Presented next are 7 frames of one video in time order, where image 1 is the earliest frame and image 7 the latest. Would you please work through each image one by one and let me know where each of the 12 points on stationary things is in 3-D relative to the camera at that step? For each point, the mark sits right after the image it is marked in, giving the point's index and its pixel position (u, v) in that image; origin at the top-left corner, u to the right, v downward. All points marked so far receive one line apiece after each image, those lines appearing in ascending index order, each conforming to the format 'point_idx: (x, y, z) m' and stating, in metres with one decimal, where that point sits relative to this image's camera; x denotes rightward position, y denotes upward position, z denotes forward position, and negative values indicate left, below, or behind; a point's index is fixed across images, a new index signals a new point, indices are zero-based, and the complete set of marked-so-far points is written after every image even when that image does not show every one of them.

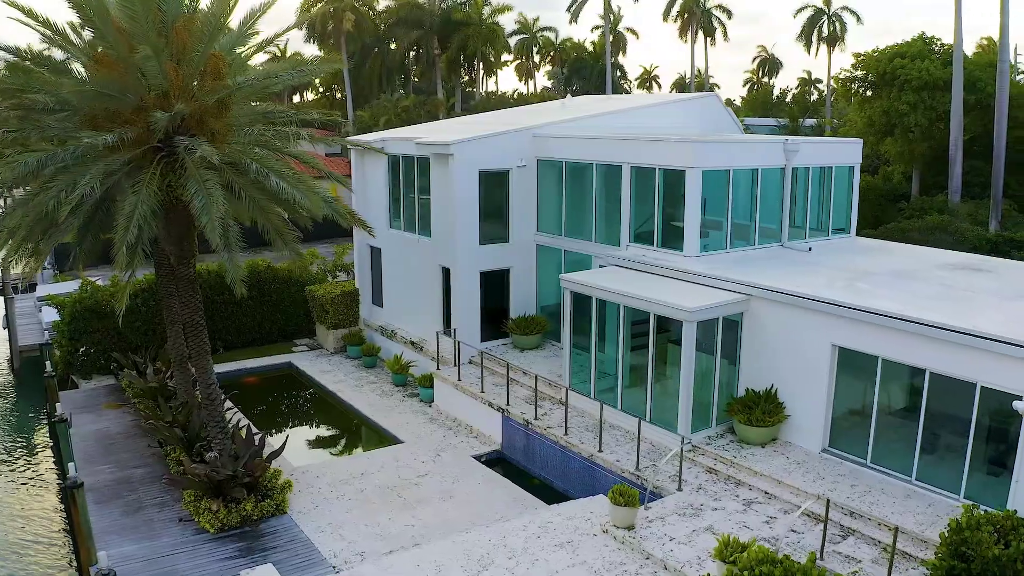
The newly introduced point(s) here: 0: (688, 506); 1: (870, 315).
0: (+2.7, -3.3, +11.3) m
1: (+5.6, -0.4, +11.5) m
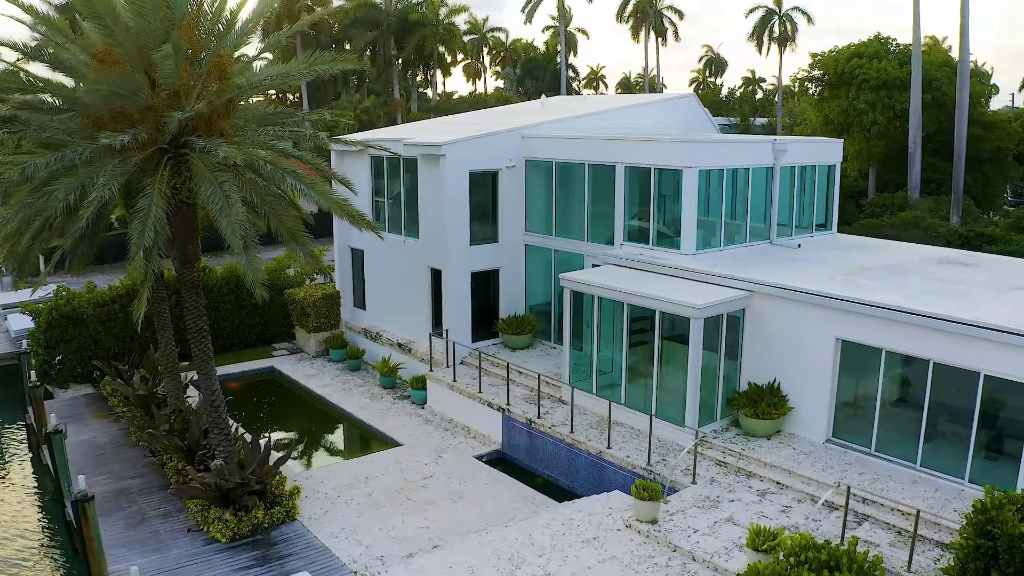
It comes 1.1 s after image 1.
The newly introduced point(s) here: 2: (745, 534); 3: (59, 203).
0: (+3.0, -3.3, +11.5) m
1: (+5.9, -0.3, +12.0) m
2: (+3.3, -3.4, +10.4) m
3: (-6.1, +1.2, +10.1) m
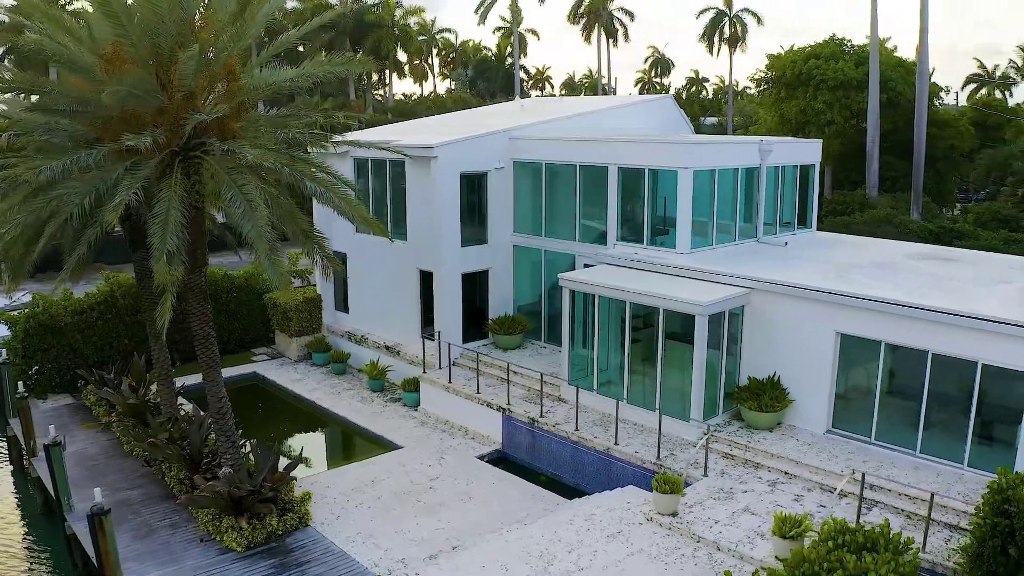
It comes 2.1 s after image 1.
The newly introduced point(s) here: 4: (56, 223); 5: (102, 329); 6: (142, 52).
0: (+3.3, -3.2, +11.9) m
1: (+6.1, -0.3, +12.5) m
2: (+3.7, -3.4, +10.7) m
3: (-5.8, +1.1, +9.8) m
4: (-6.0, +0.9, +9.8) m
5: (-10.5, -1.0, +19.1) m
6: (-5.1, +3.3, +10.3) m
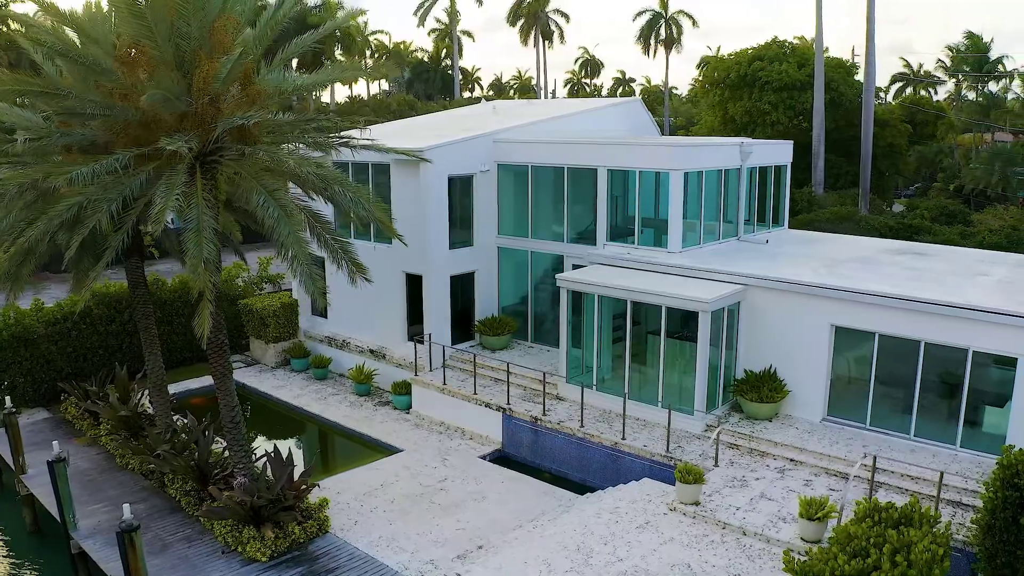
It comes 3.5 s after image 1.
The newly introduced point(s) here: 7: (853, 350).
0: (+3.7, -3.2, +12.4) m
1: (+6.3, -0.2, +13.2) m
2: (+4.1, -3.3, +11.3) m
3: (-5.3, +0.9, +9.6) m
4: (-5.5, +0.7, +9.5) m
5: (-10.8, -1.3, +18.5) m
6: (-4.7, +3.2, +10.1) m
7: (+6.3, -1.1, +13.7) m
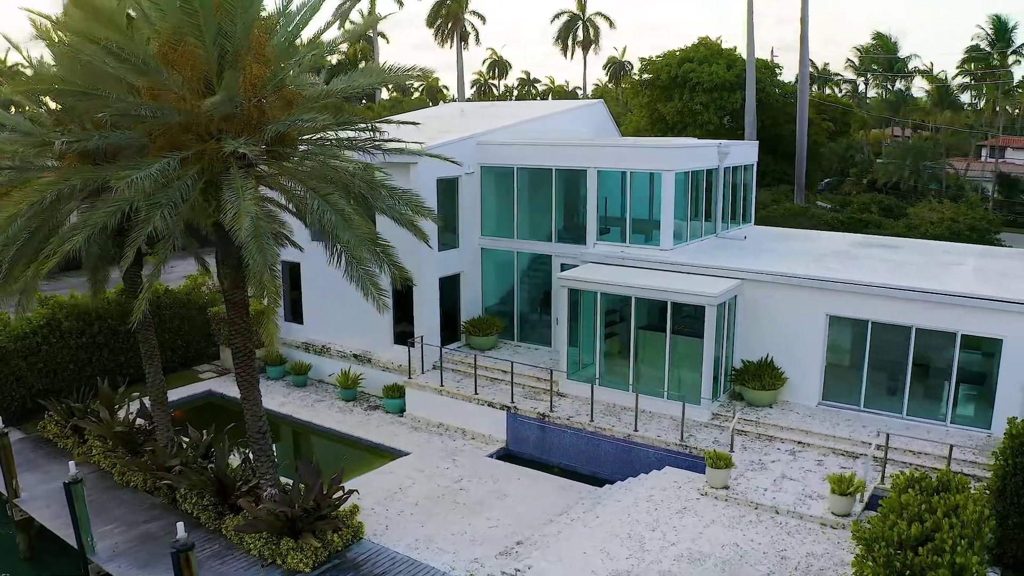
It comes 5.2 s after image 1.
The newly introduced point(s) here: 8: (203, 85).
0: (+4.2, -3.1, +13.1) m
1: (+6.7, 0.0, +14.3) m
2: (+4.8, -3.2, +12.1) m
3: (-4.5, +0.8, +9.3) m
4: (-4.7, +0.6, +9.2) m
5: (-10.9, -1.6, +17.5) m
6: (-4.0, +3.1, +9.9) m
7: (+6.6, -1.0, +14.7) m
8: (-4.2, +2.8, +10.3) m
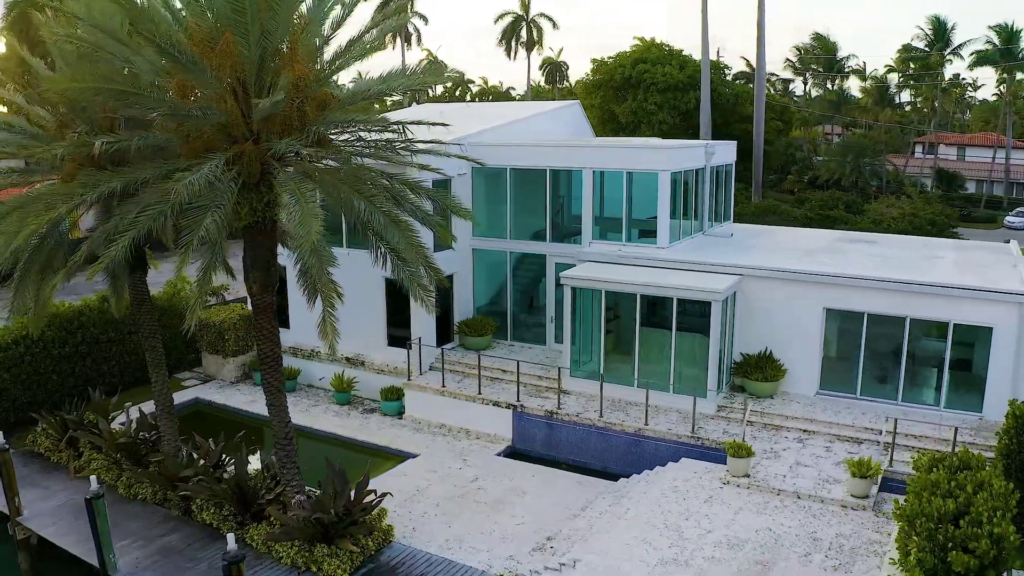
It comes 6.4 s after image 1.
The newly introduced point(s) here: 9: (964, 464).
0: (+4.6, -3.0, +13.7) m
1: (+6.9, +0.1, +15.0) m
2: (+5.3, -3.1, +12.7) m
3: (-3.8, +0.7, +9.2) m
4: (-4.0, +0.5, +9.1) m
5: (-10.8, -1.8, +16.8) m
6: (-3.4, +3.0, +9.8) m
7: (+6.8, -0.8, +15.4) m
8: (-3.7, +2.8, +10.1) m
9: (+6.2, -2.5, +10.3) m
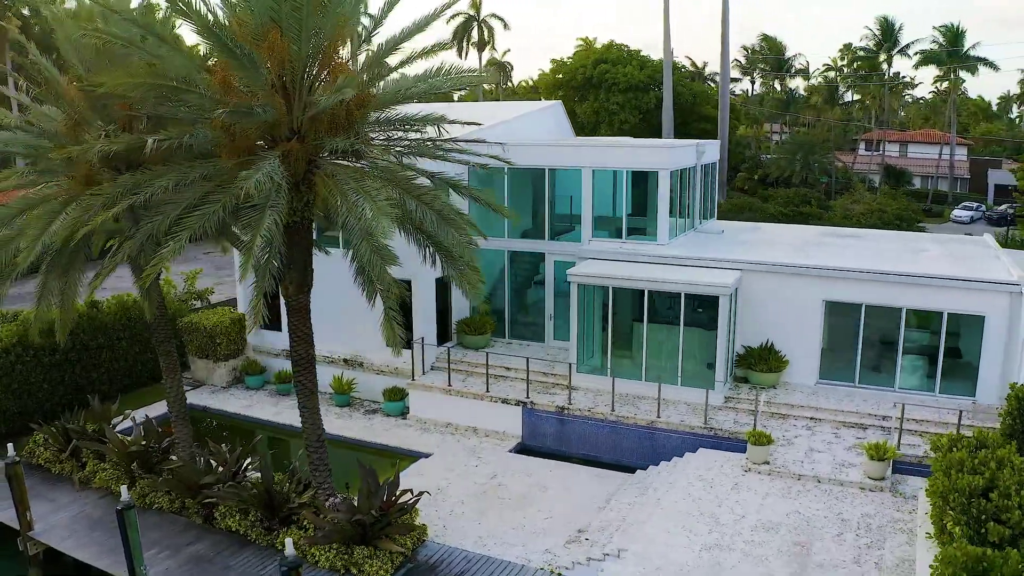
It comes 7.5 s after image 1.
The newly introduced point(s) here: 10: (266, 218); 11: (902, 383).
0: (+5.1, -2.9, +14.2) m
1: (+7.2, +0.3, +15.7) m
2: (+5.8, -3.0, +13.3) m
3: (-3.1, +0.7, +9.1) m
4: (-3.3, +0.4, +9.0) m
5: (-10.6, -1.9, +16.2) m
6: (-2.8, +3.0, +9.8) m
7: (+7.1, -0.7, +16.1) m
8: (-3.1, +2.7, +10.1) m
9: (+6.9, -2.3, +11.0) m
10: (-3.1, +0.8, +9.1) m
11: (+8.2, -2.0, +15.8) m
